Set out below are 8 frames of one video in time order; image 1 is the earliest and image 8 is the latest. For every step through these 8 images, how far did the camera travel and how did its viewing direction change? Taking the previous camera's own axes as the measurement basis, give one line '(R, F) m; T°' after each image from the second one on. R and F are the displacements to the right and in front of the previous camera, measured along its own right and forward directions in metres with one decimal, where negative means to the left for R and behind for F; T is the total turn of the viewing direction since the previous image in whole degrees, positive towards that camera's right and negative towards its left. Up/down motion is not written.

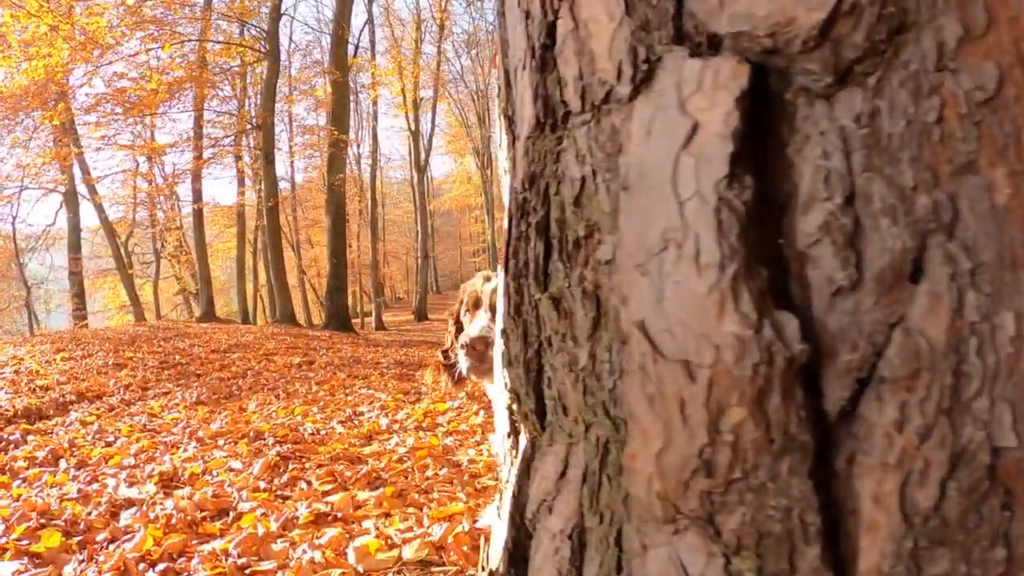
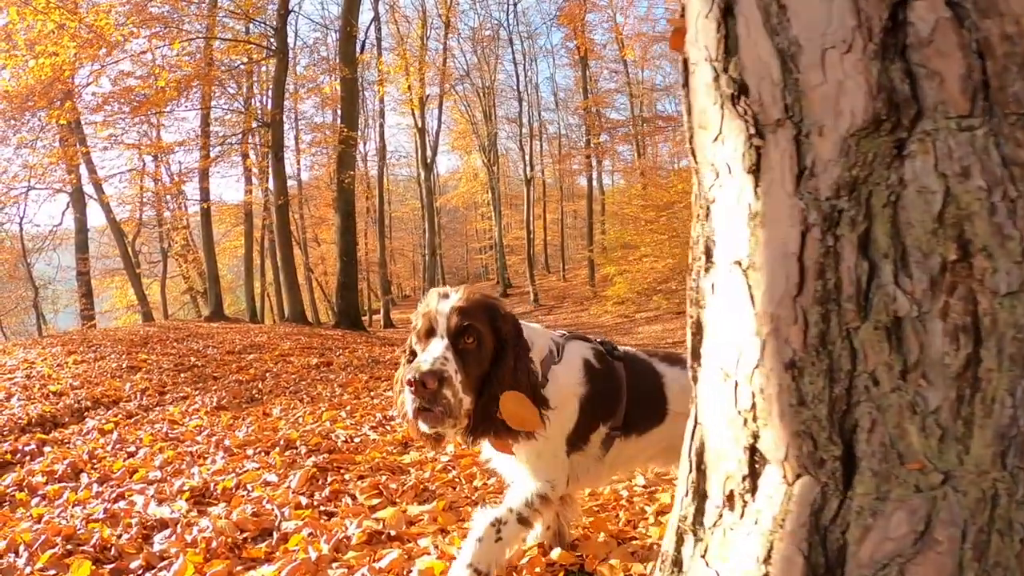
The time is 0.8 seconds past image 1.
(-0.3, +0.3) m; 0°
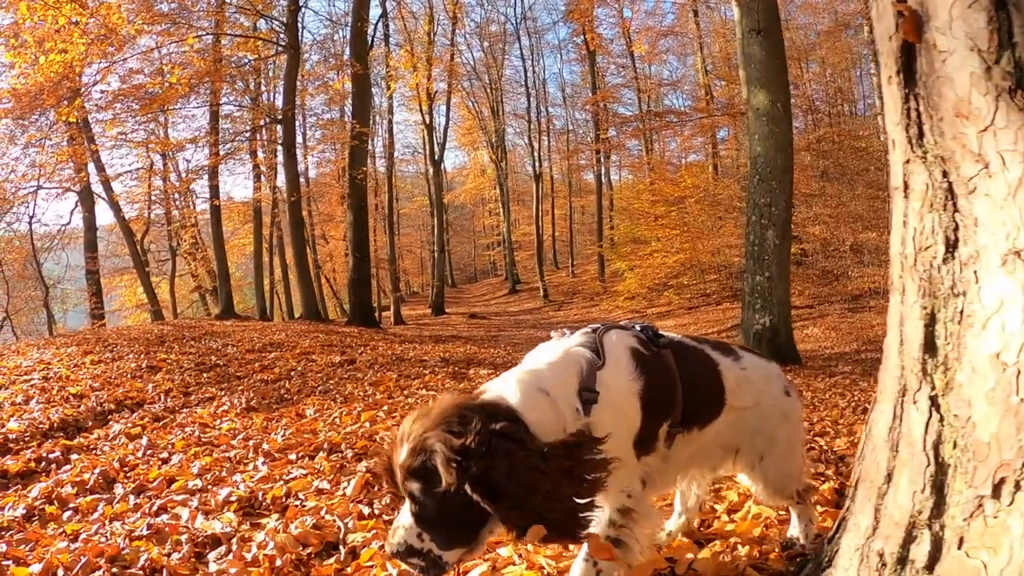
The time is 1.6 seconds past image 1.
(-0.3, +0.3) m; 0°
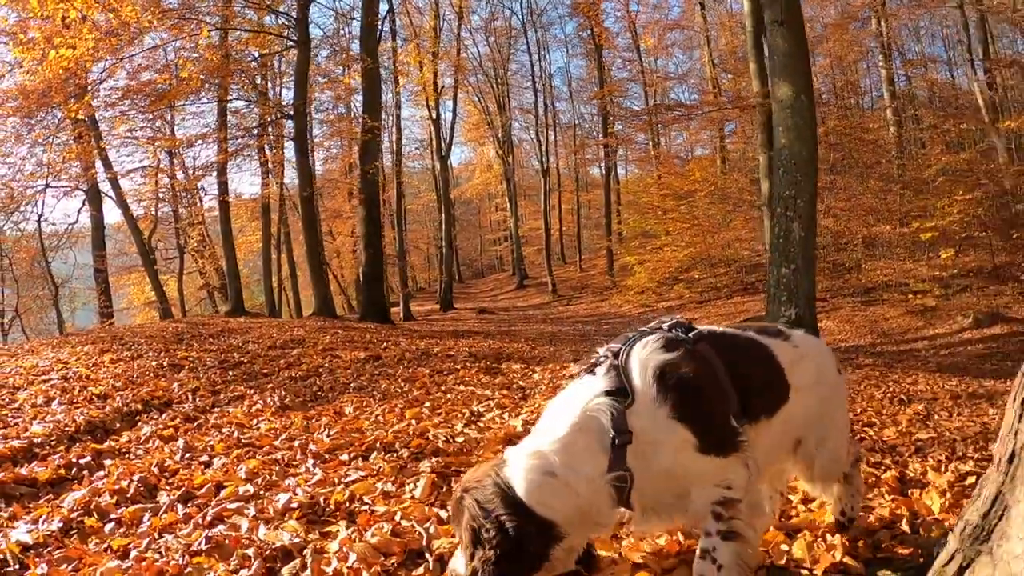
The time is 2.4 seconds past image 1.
(-0.3, +0.2) m; 0°
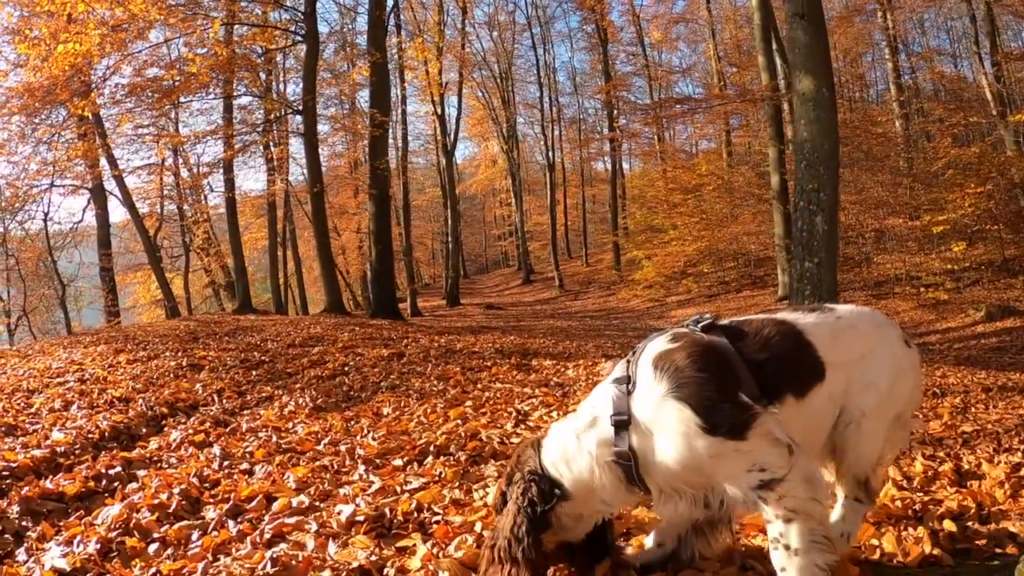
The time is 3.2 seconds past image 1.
(-0.3, +0.2) m; 0°
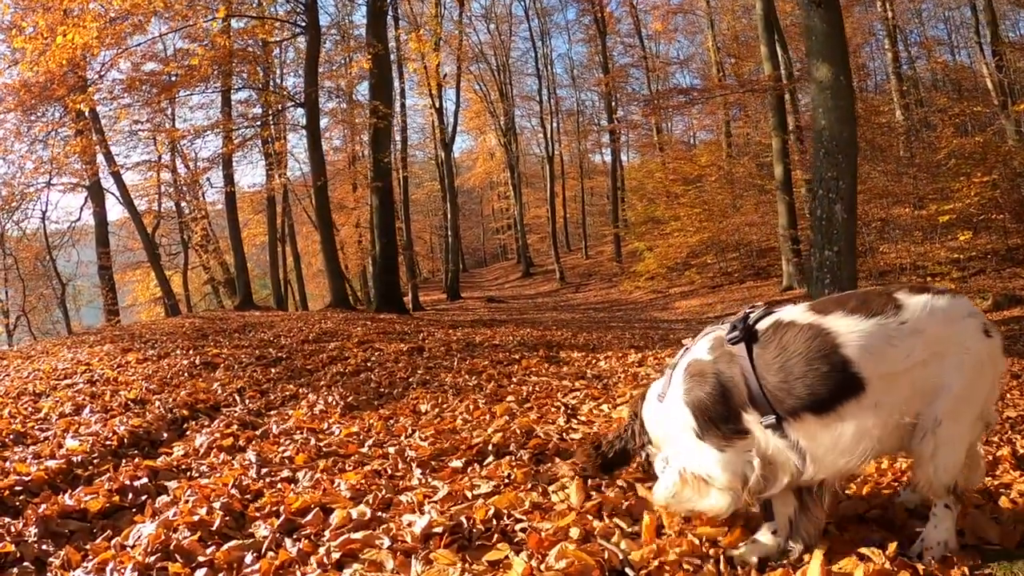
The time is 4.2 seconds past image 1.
(-0.3, +0.3) m; 0°
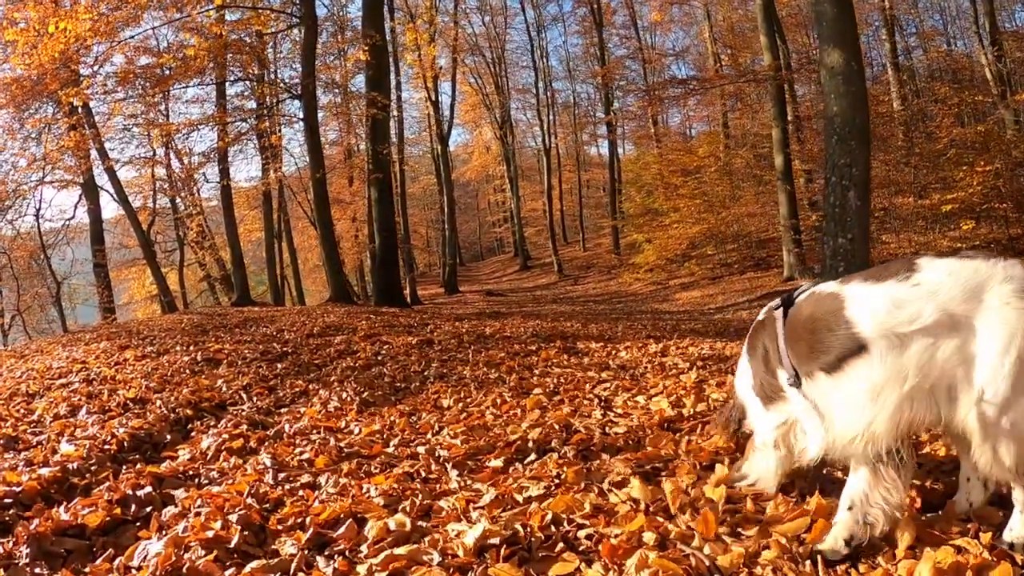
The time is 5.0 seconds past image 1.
(-0.2, +0.3) m; 0°
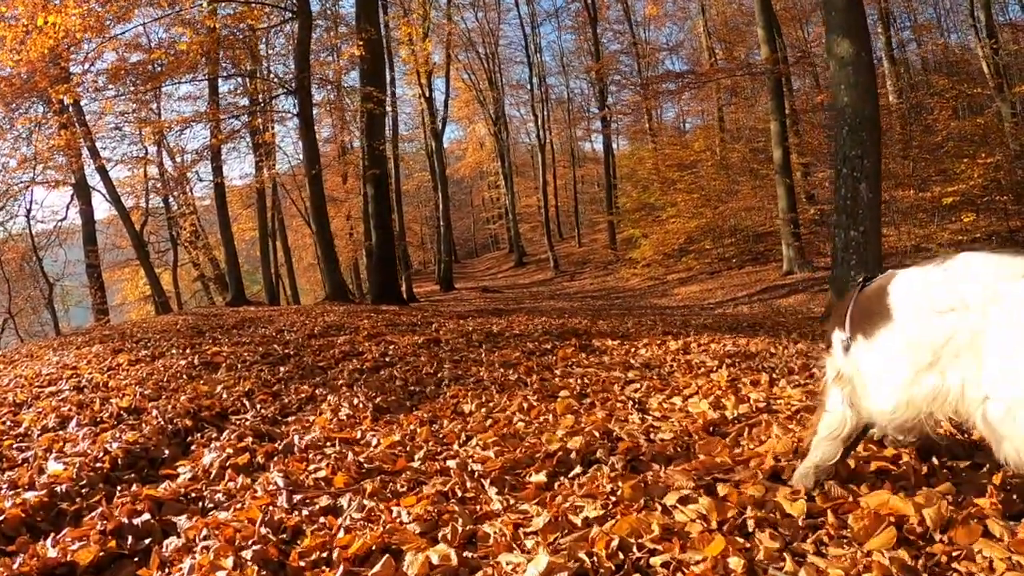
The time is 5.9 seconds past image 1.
(-0.2, +0.3) m; 0°
